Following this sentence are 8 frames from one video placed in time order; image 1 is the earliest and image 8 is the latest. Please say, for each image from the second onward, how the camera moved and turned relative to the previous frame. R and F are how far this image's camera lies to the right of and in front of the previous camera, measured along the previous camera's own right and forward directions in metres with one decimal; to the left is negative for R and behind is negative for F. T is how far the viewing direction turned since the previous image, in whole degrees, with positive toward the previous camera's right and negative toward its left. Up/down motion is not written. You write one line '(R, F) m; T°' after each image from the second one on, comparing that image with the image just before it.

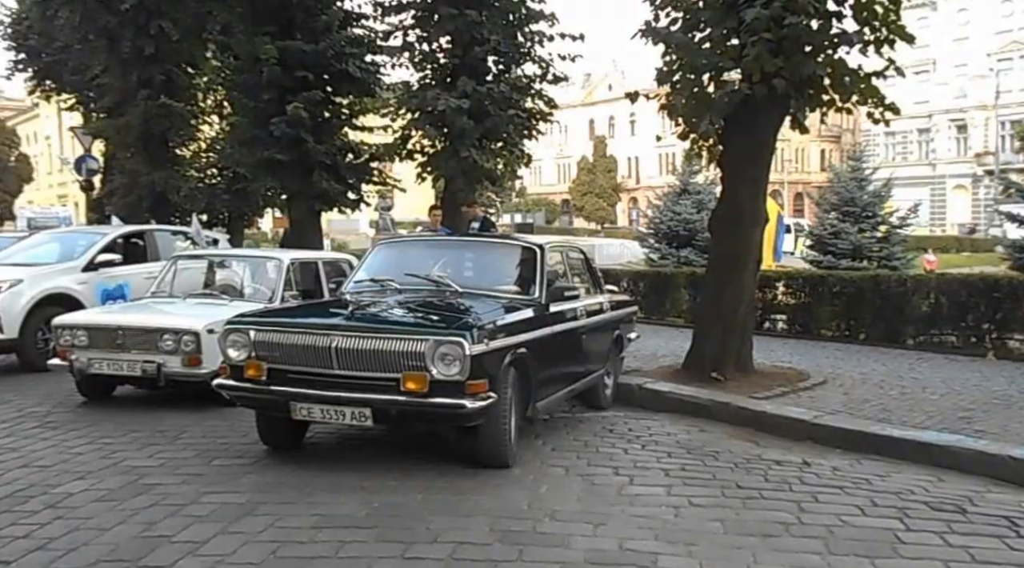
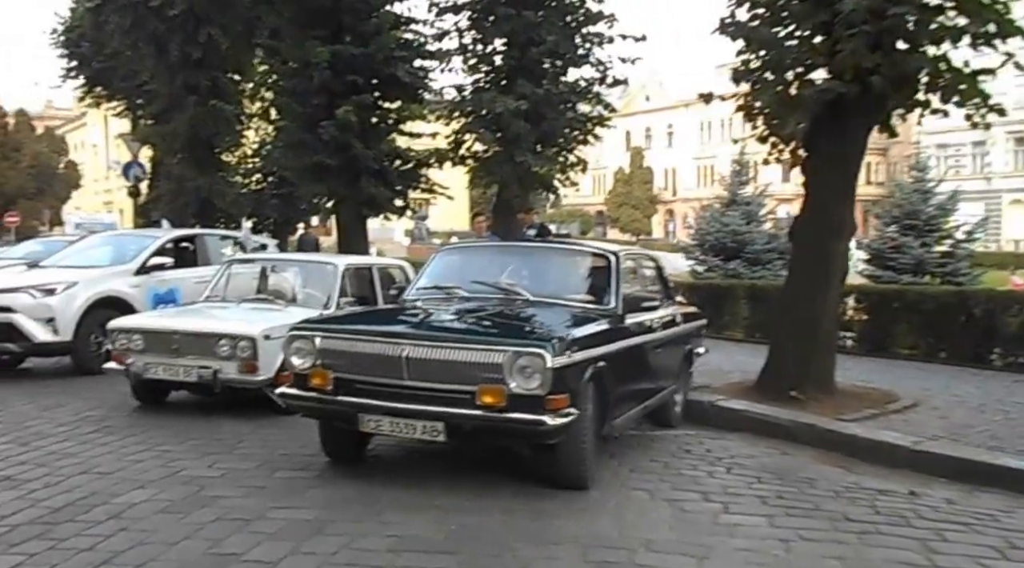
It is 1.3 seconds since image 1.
(-0.4, +0.4) m; -2°
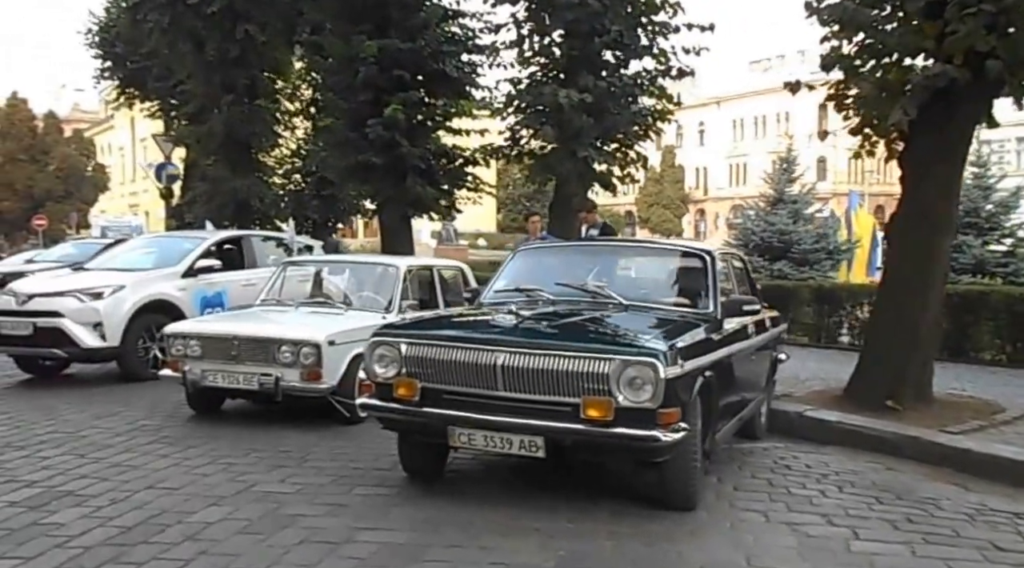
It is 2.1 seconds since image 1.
(-0.6, +0.4) m; -1°
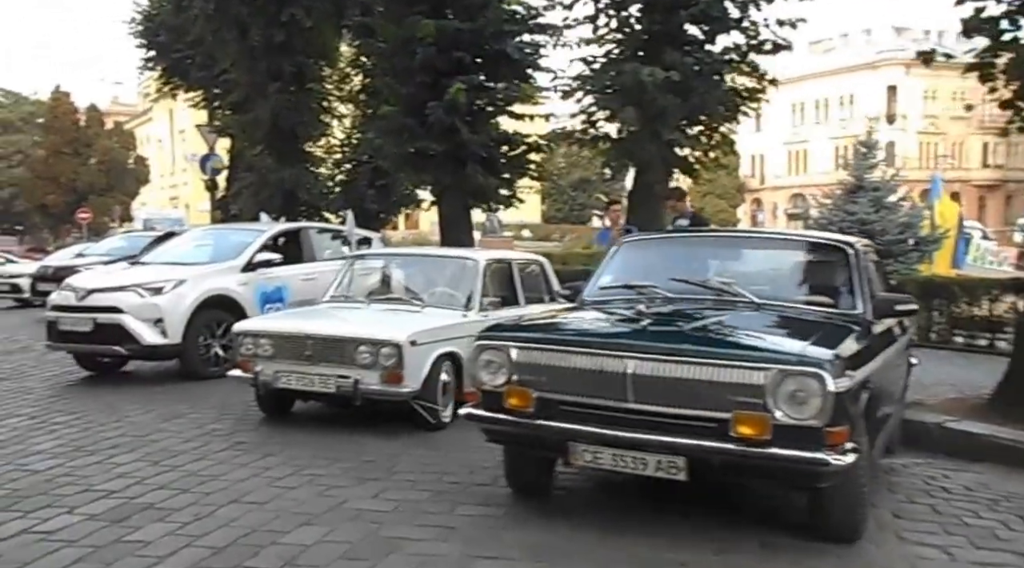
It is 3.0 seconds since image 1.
(-0.6, +0.7) m; -2°
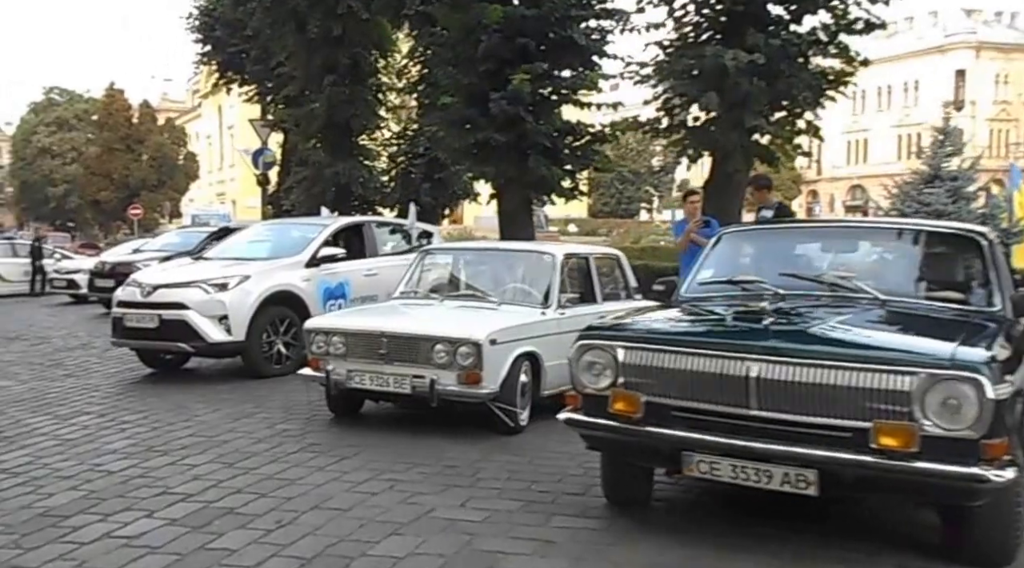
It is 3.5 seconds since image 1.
(-0.4, +0.4) m; -2°
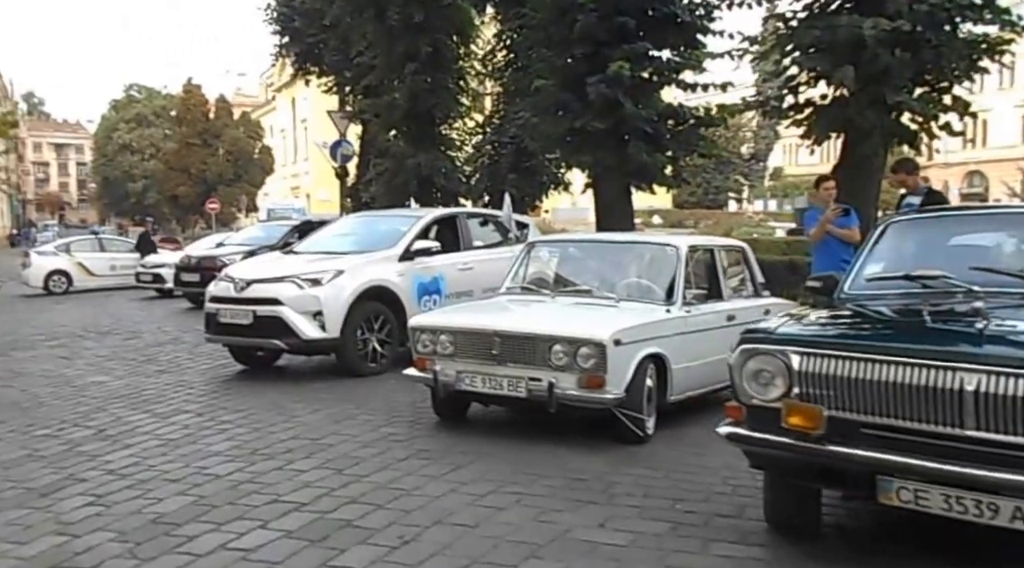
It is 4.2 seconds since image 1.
(-0.5, +0.6) m; -4°
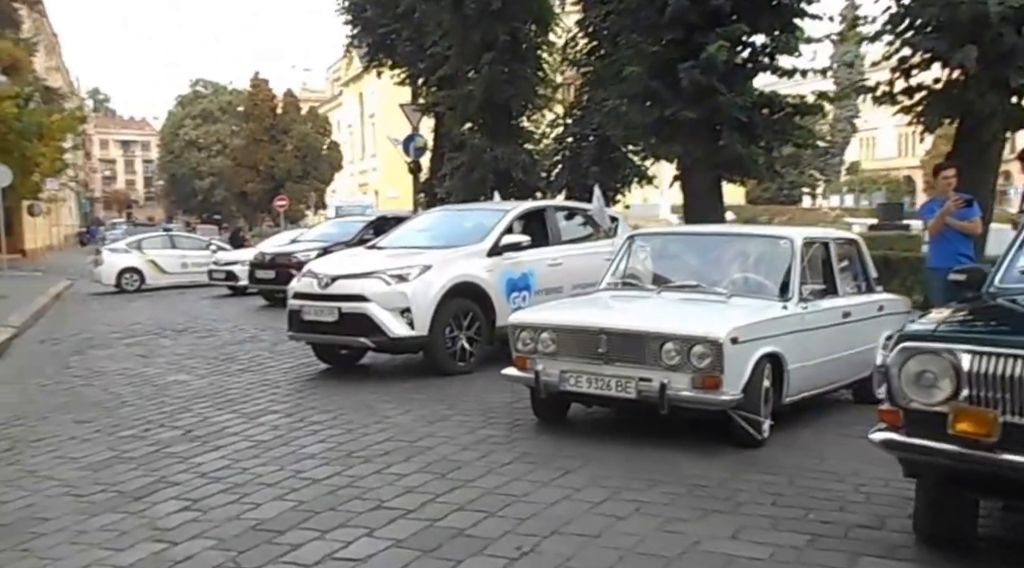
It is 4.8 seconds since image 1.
(-0.4, +0.3) m; -4°
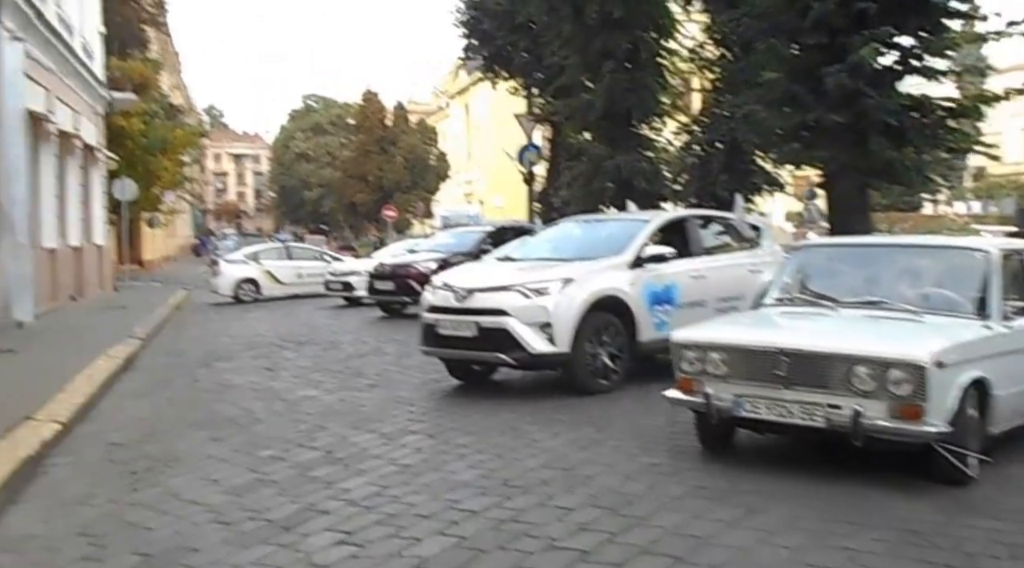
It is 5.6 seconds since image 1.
(-0.6, +0.5) m; -6°
